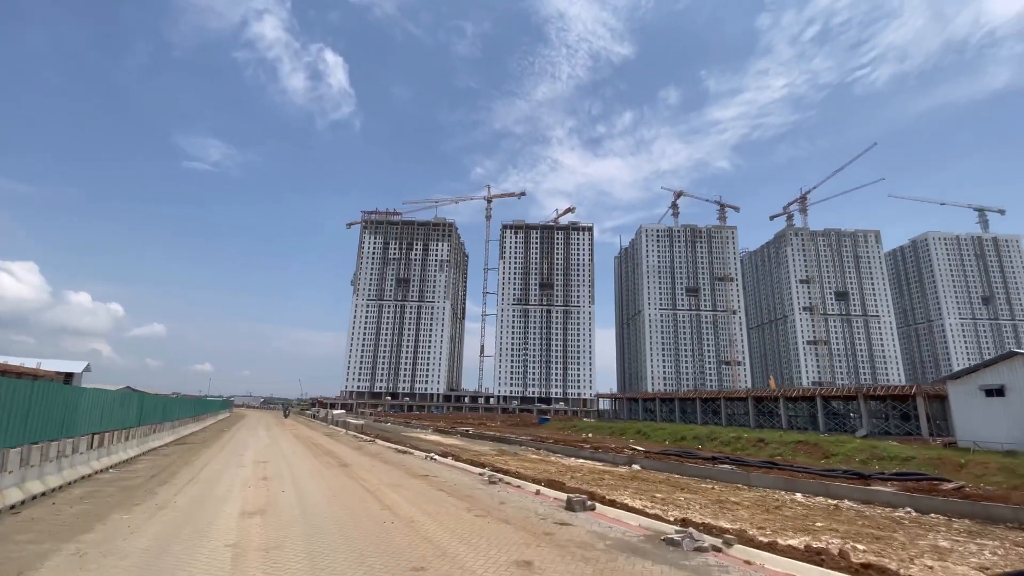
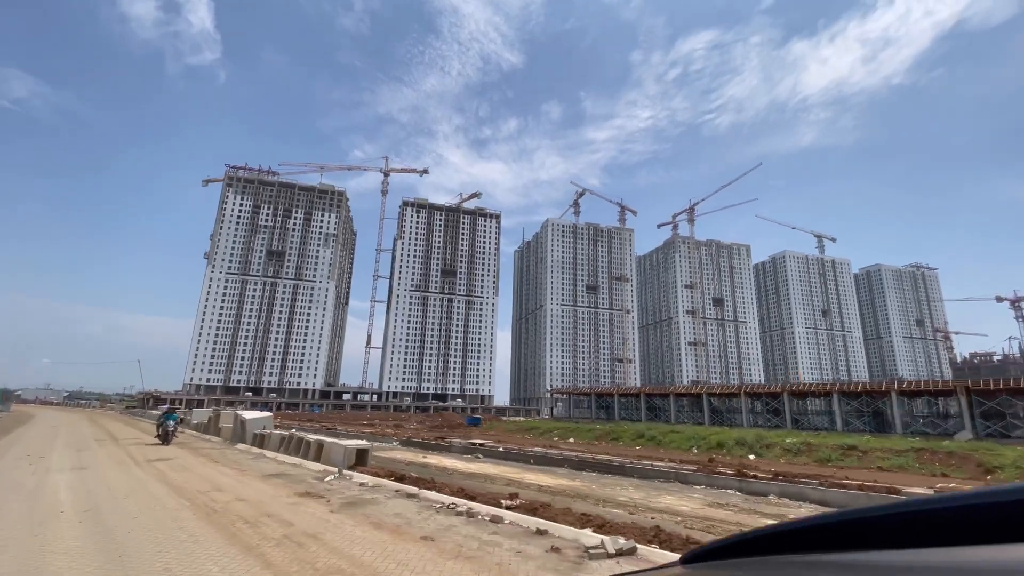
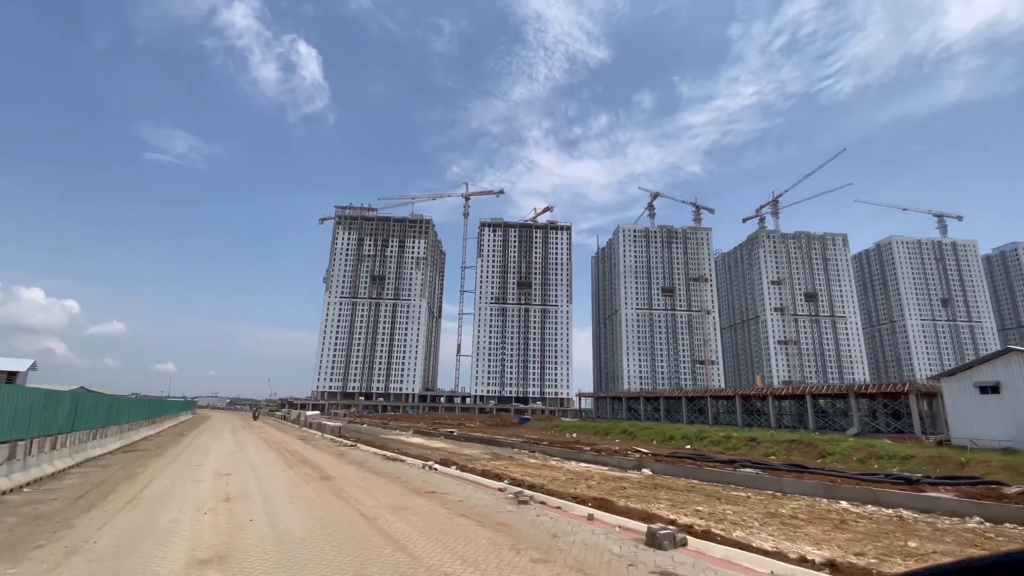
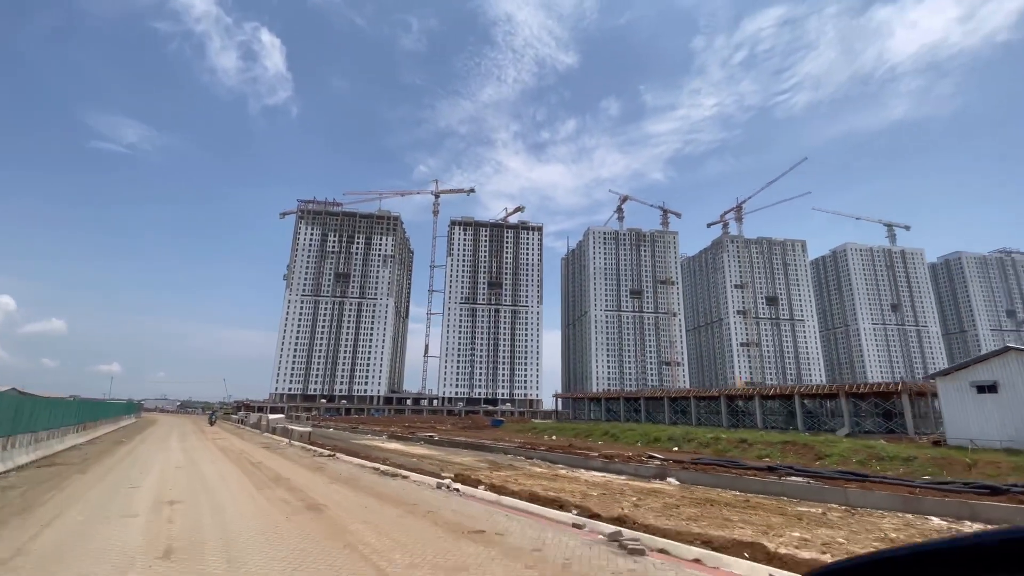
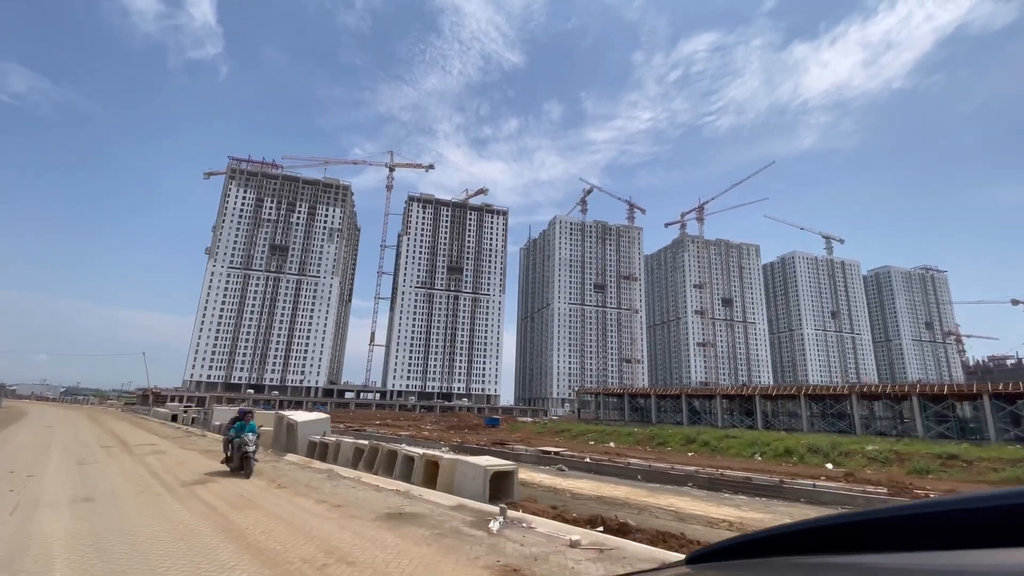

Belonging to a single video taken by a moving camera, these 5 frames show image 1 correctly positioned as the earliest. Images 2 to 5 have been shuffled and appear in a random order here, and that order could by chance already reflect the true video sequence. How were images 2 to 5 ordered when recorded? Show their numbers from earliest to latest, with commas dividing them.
3, 4, 2, 5
